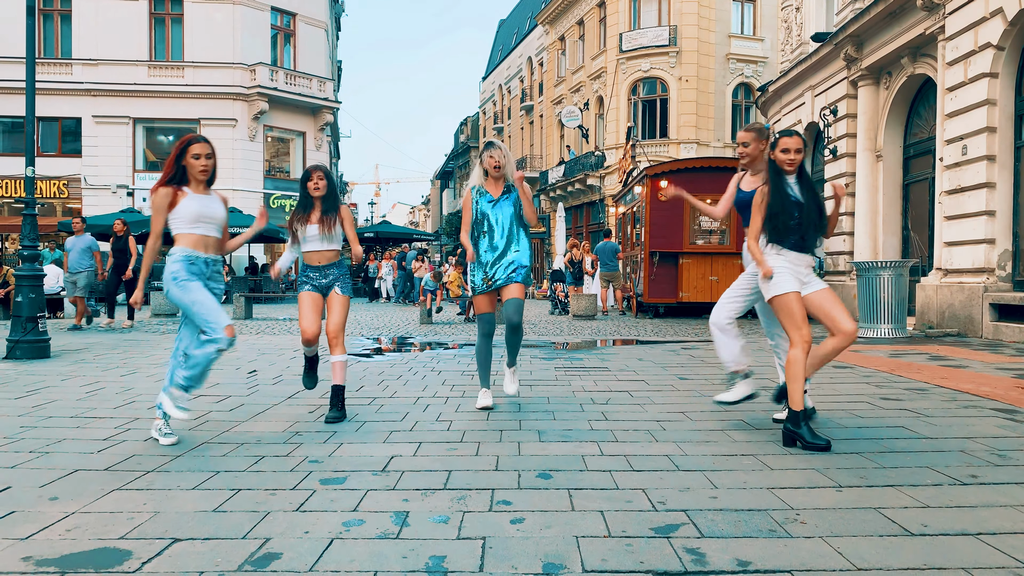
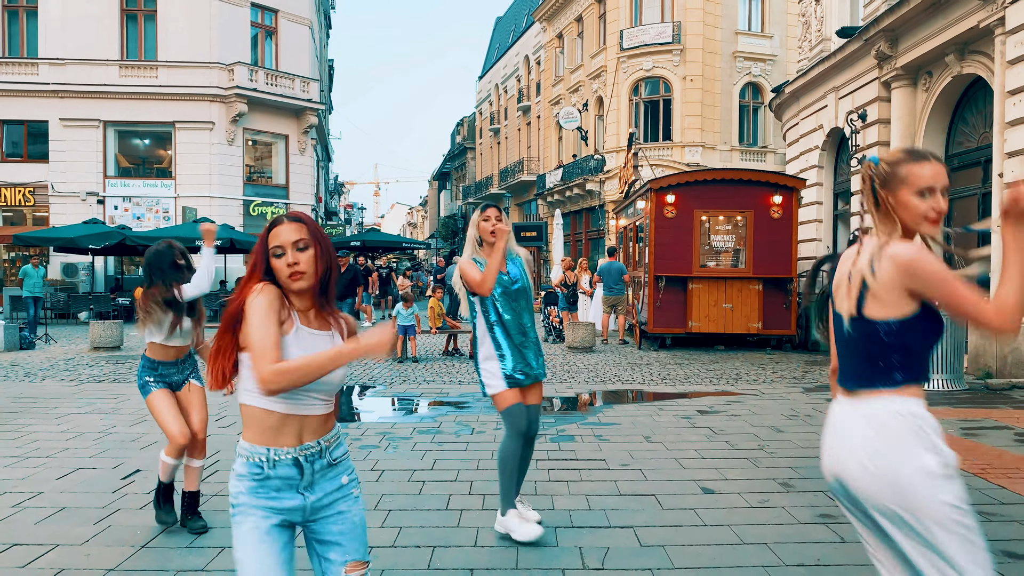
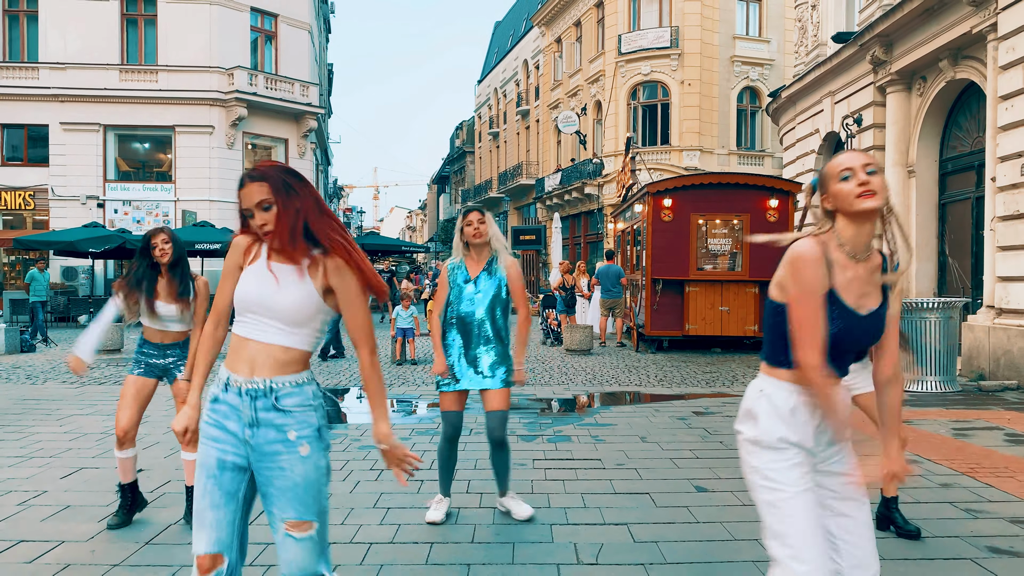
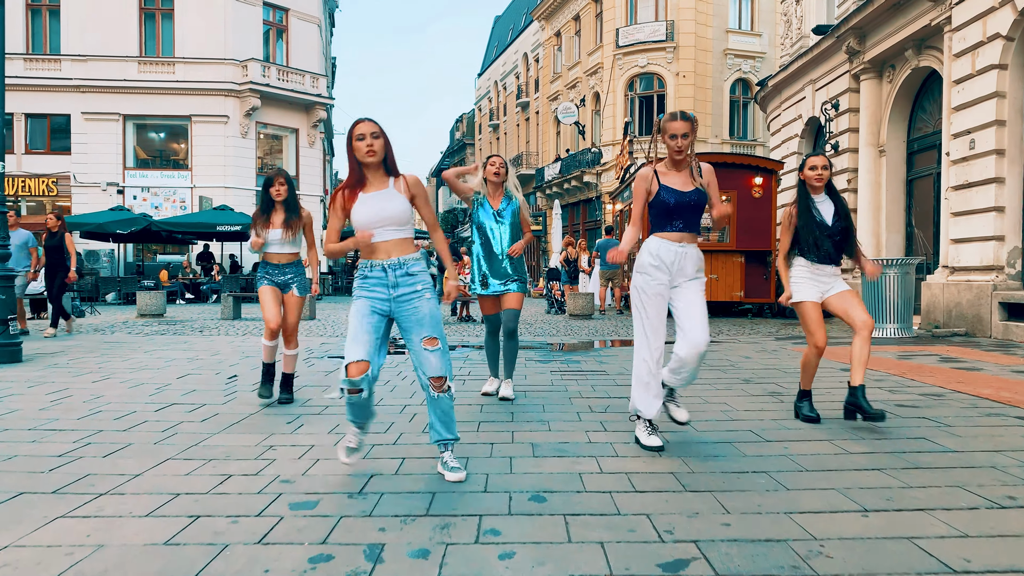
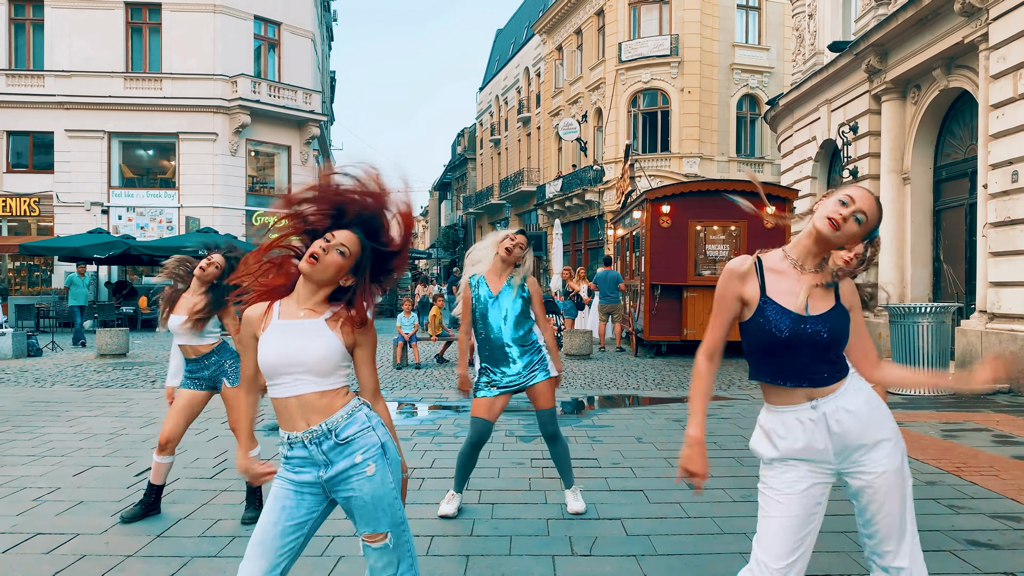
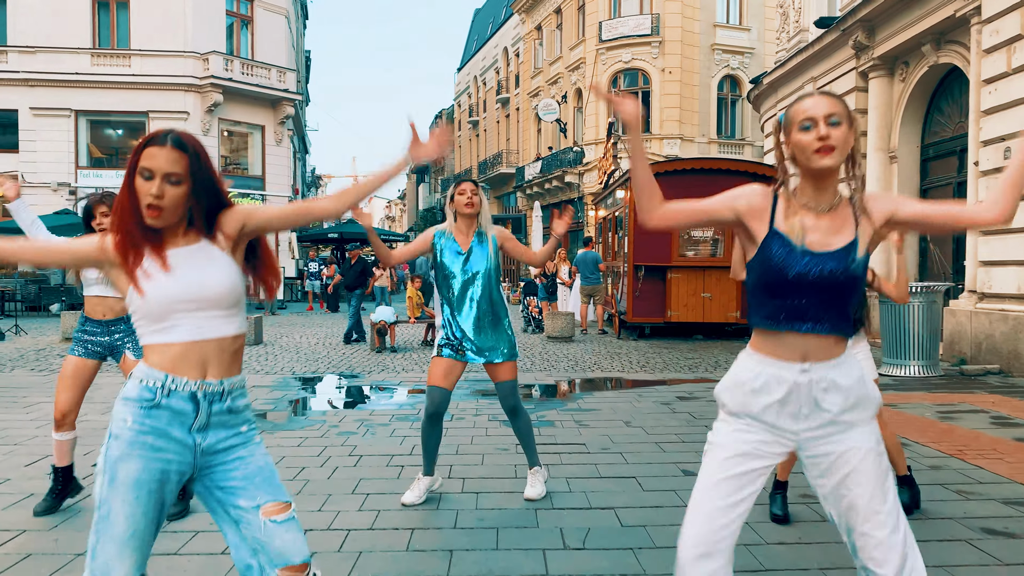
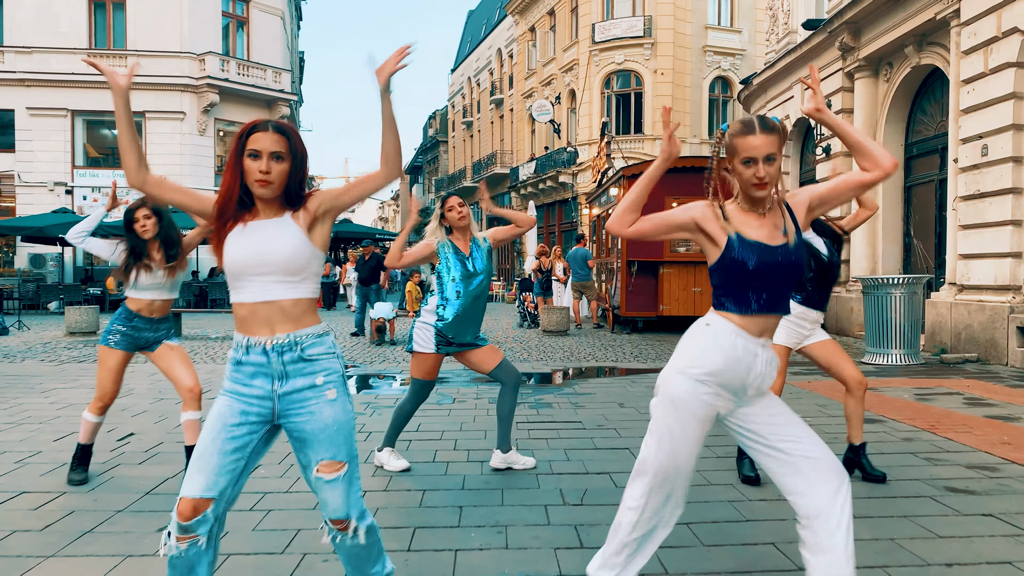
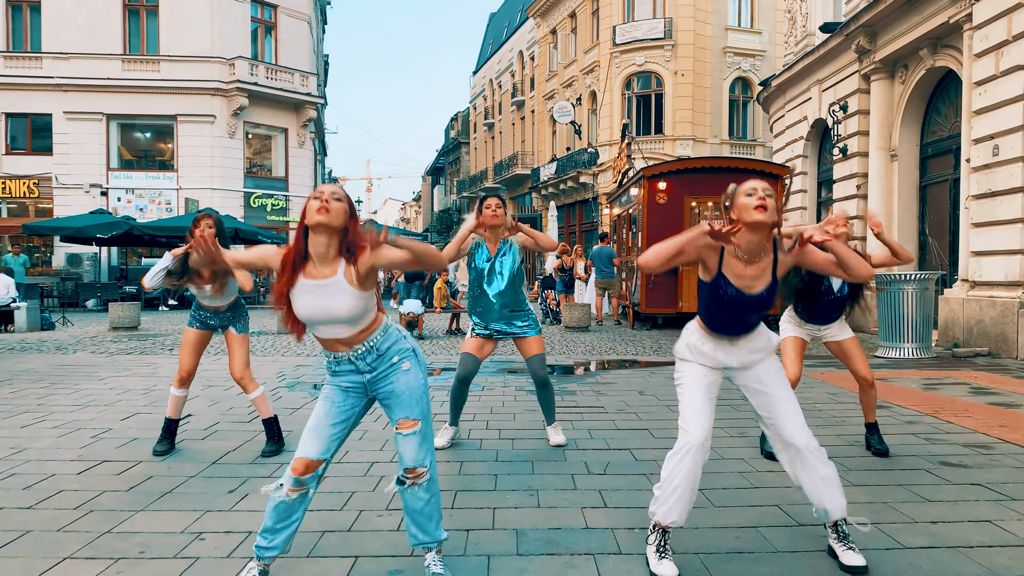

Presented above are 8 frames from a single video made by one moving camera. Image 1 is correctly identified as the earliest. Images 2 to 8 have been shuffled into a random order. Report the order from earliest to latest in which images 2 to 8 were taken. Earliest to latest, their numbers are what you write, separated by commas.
4, 8, 7, 6, 2, 3, 5
